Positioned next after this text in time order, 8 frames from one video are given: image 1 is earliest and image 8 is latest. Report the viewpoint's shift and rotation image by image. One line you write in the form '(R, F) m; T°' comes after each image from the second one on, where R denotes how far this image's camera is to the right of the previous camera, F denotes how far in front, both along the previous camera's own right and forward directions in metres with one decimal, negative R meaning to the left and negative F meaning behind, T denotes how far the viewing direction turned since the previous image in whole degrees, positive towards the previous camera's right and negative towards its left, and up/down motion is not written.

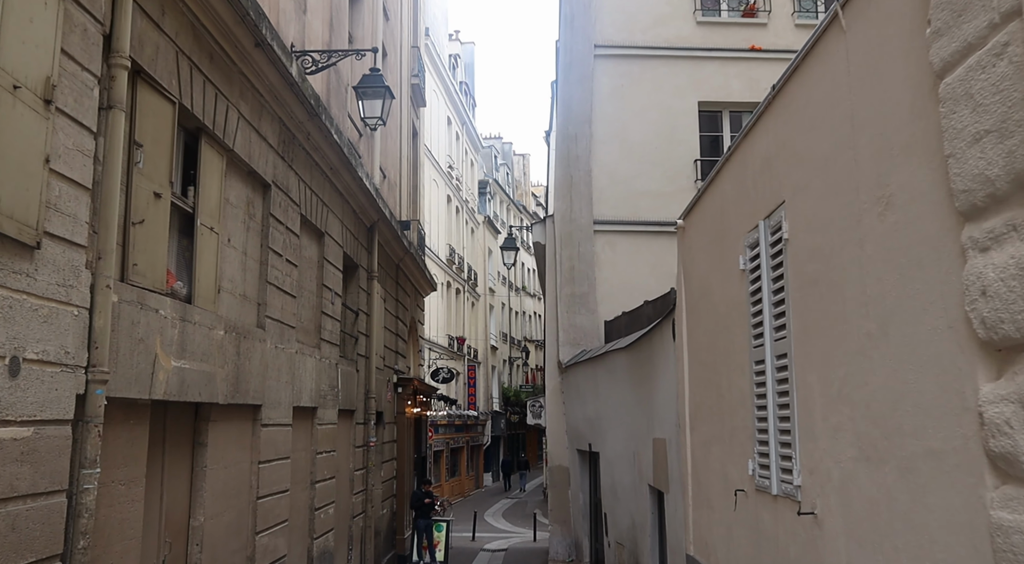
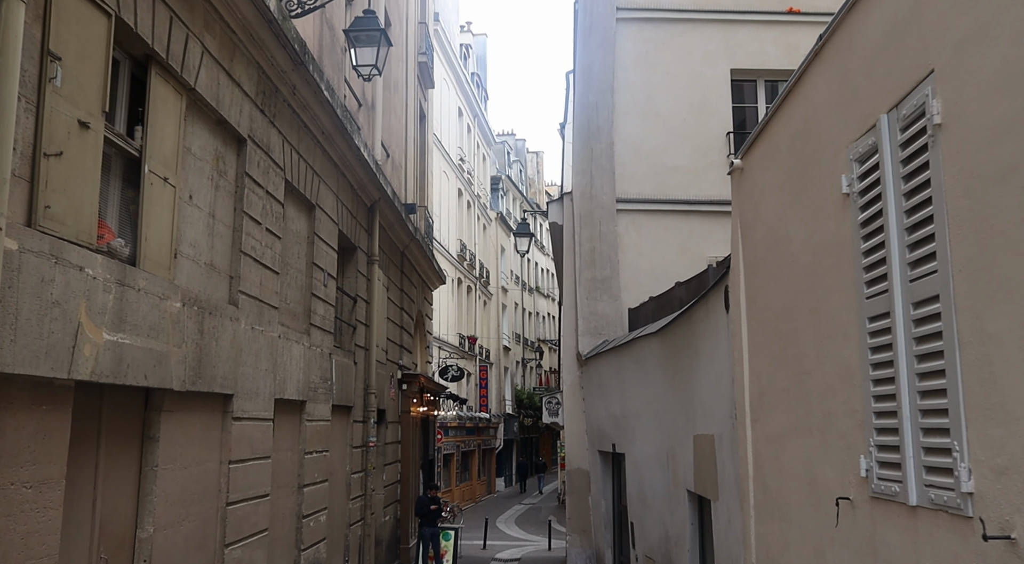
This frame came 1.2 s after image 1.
(0.0, +1.4) m; -1°
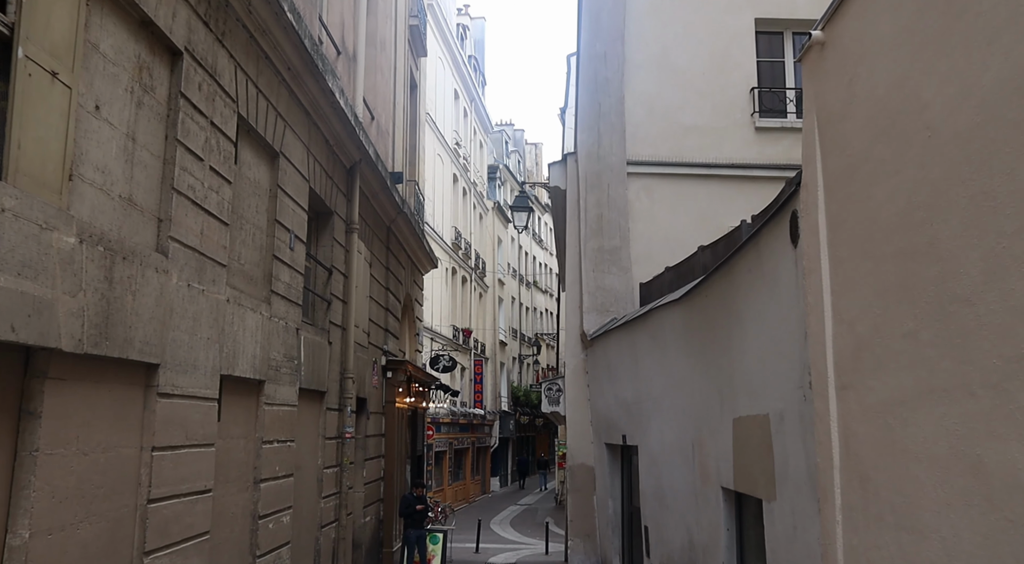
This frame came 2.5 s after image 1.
(0.0, +1.6) m; 0°
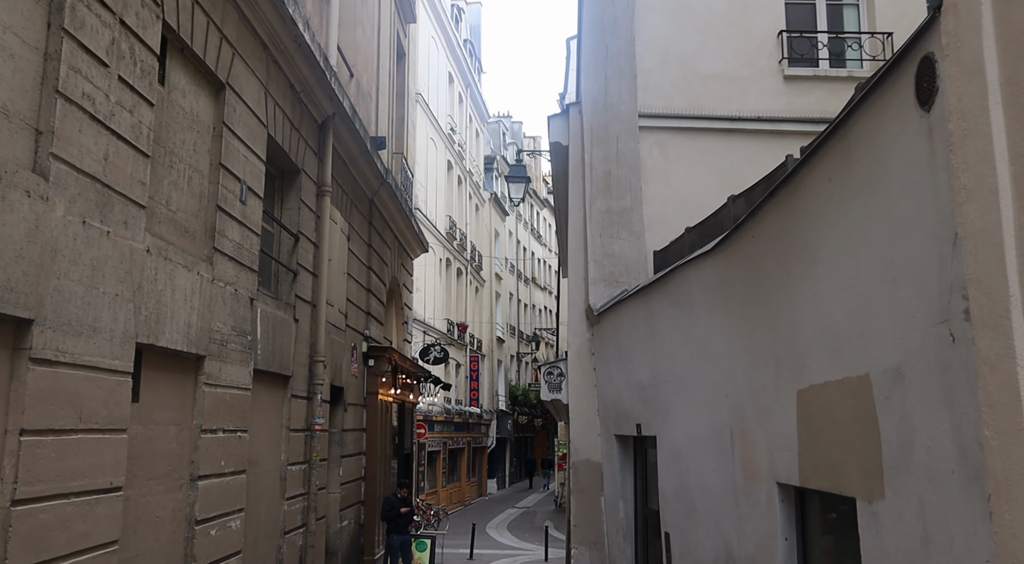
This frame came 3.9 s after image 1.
(0.0, +1.6) m; 0°
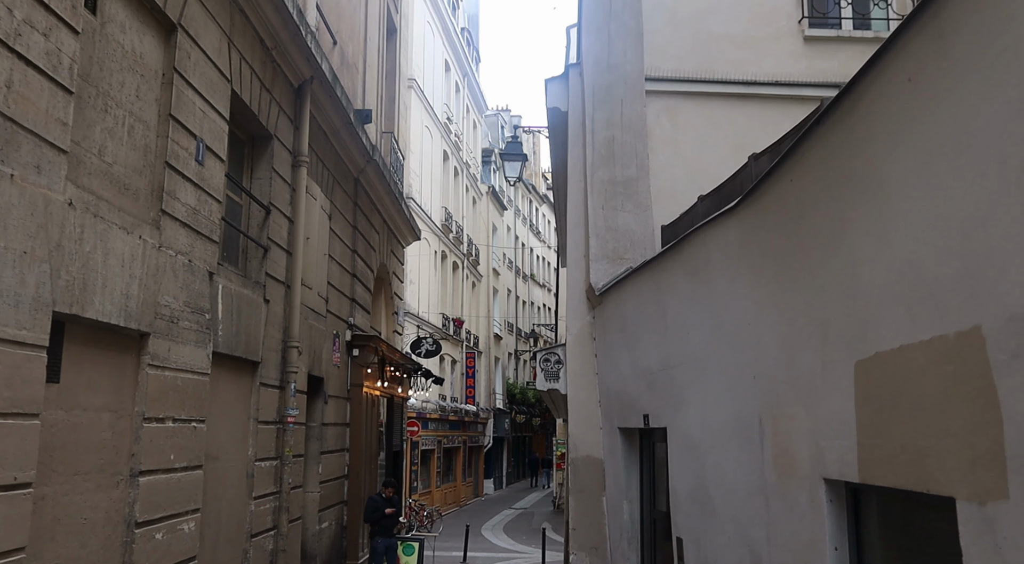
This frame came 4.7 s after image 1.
(+0.1, +1.0) m; 0°
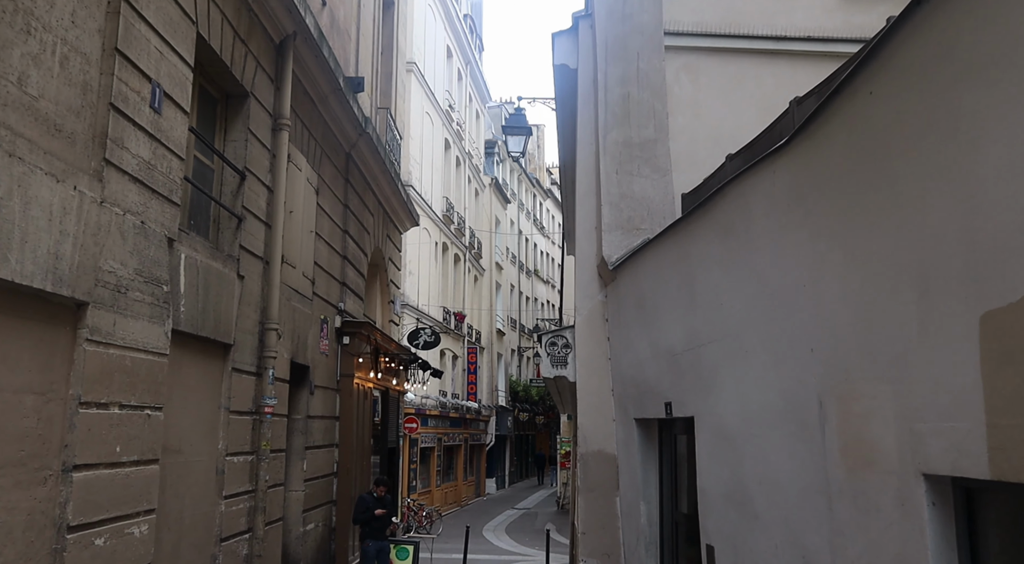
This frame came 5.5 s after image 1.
(0.0, +1.0) m; 0°
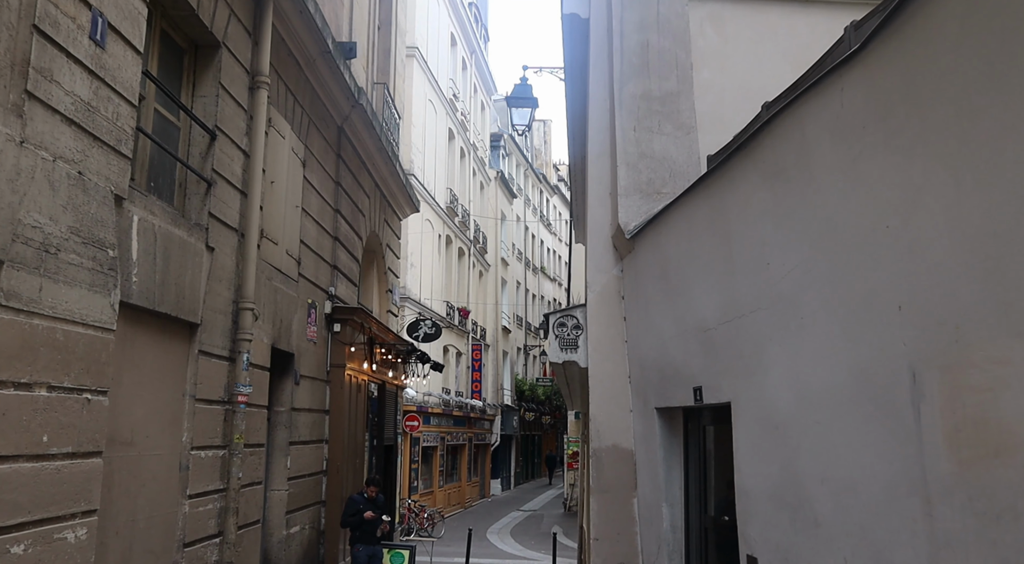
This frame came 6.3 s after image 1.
(0.0, +1.0) m; 0°
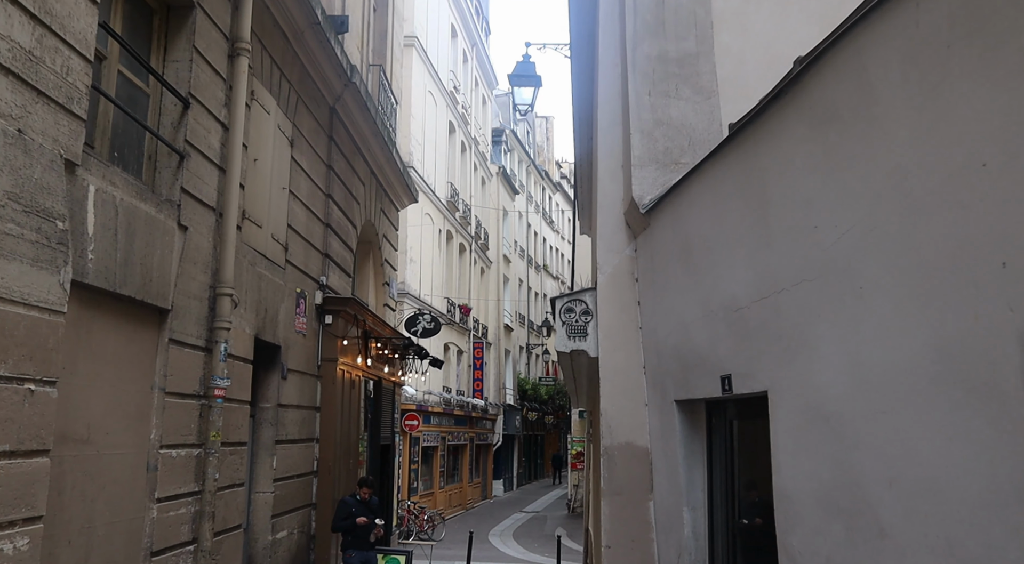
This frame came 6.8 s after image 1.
(0.0, +0.7) m; 0°
